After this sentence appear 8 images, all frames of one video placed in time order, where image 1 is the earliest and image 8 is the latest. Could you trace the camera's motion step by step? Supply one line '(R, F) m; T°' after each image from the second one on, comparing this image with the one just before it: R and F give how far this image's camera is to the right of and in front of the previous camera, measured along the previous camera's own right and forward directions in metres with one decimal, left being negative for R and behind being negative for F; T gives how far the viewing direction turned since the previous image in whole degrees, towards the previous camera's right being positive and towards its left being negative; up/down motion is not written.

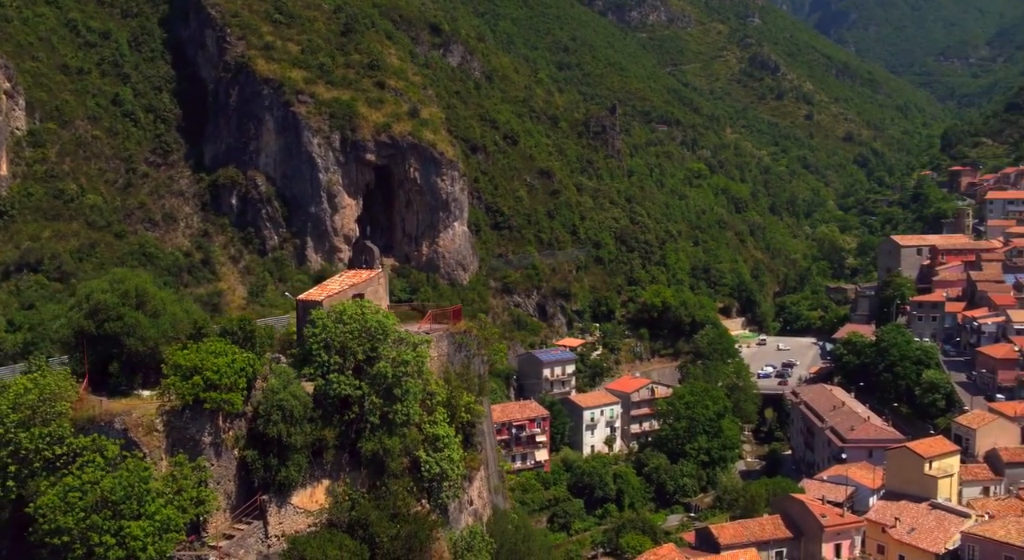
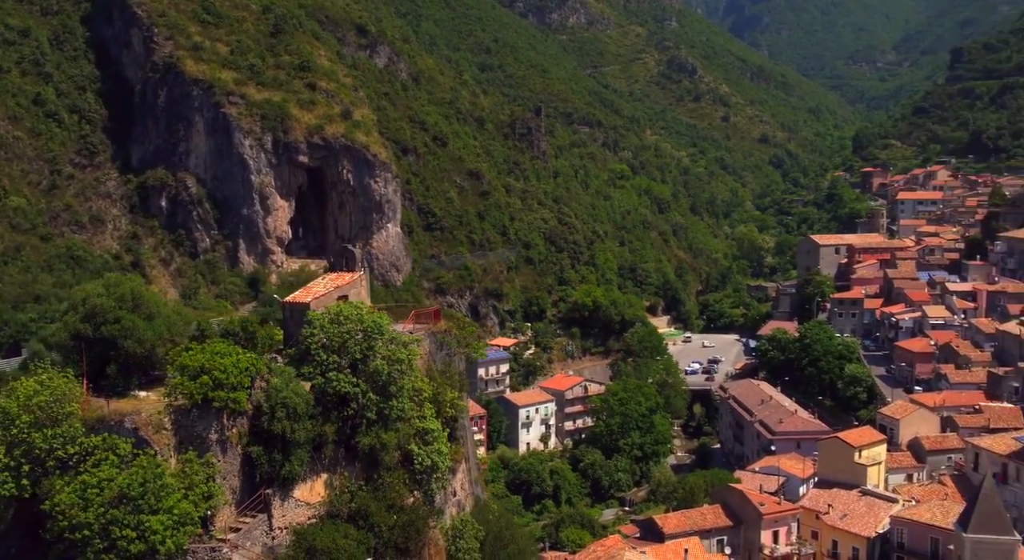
(-0.5, -0.4) m; +5°
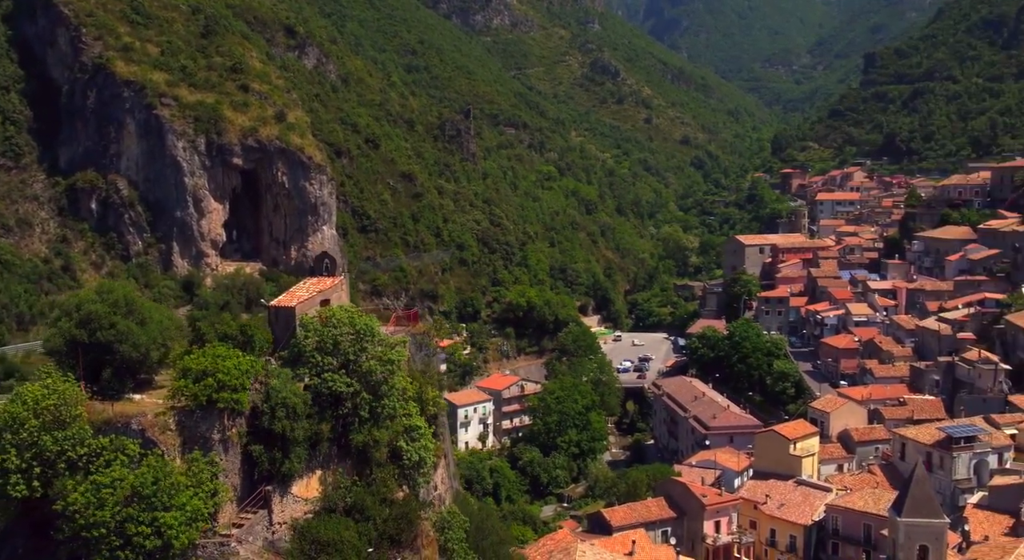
(-0.5, -0.4) m; +4°
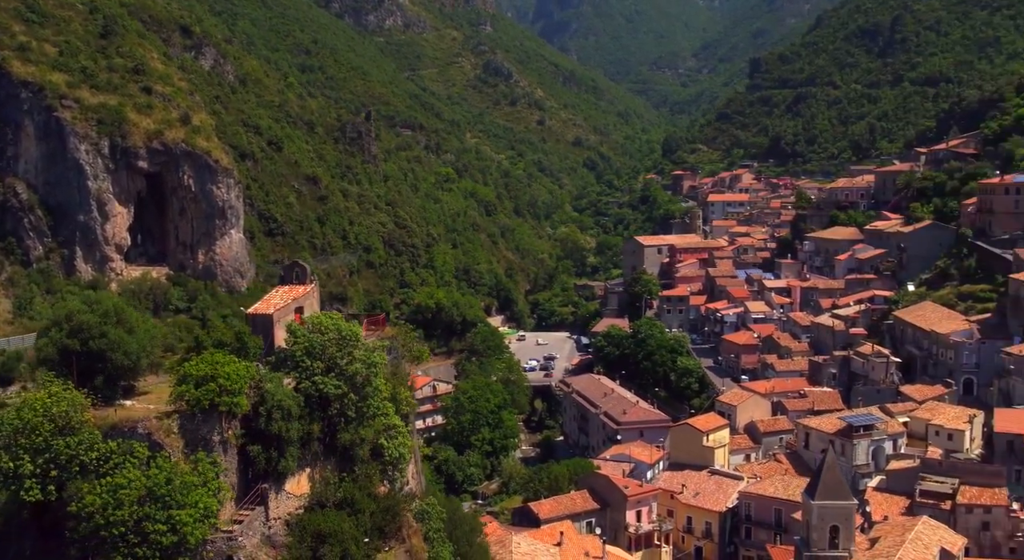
(-0.7, -0.6) m; +6°
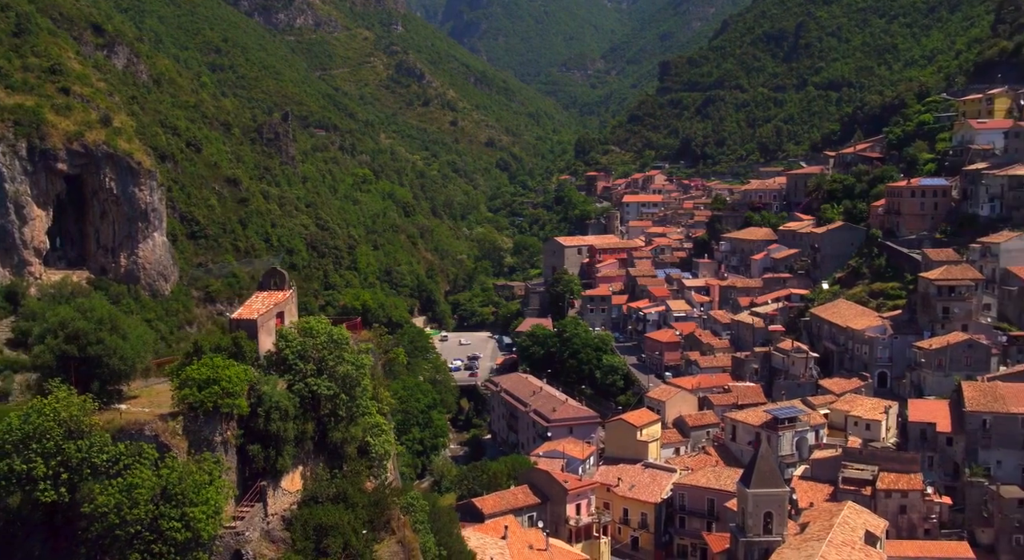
(-0.6, -0.5) m; +5°
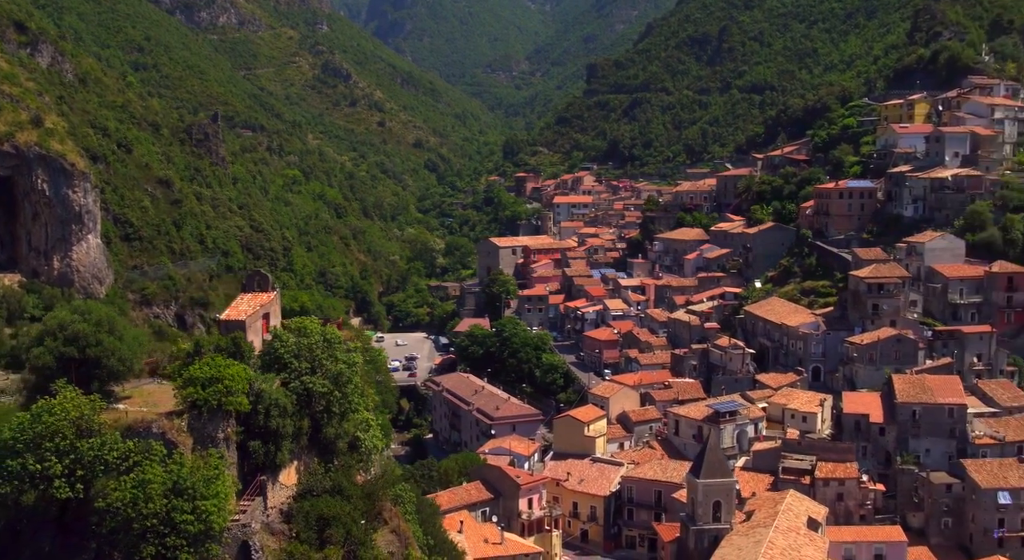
(-0.5, -0.4) m; +4°
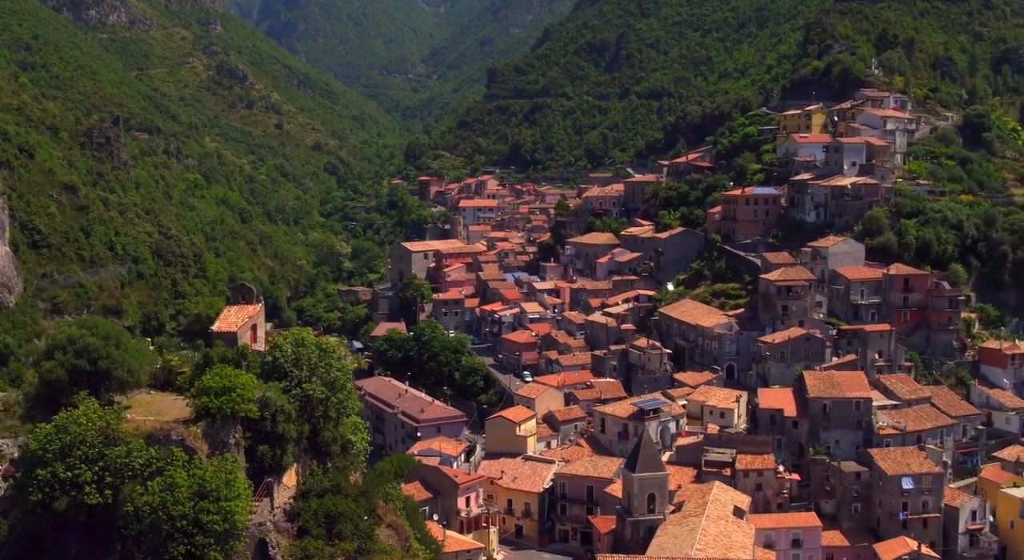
(-0.8, -0.7) m; +6°
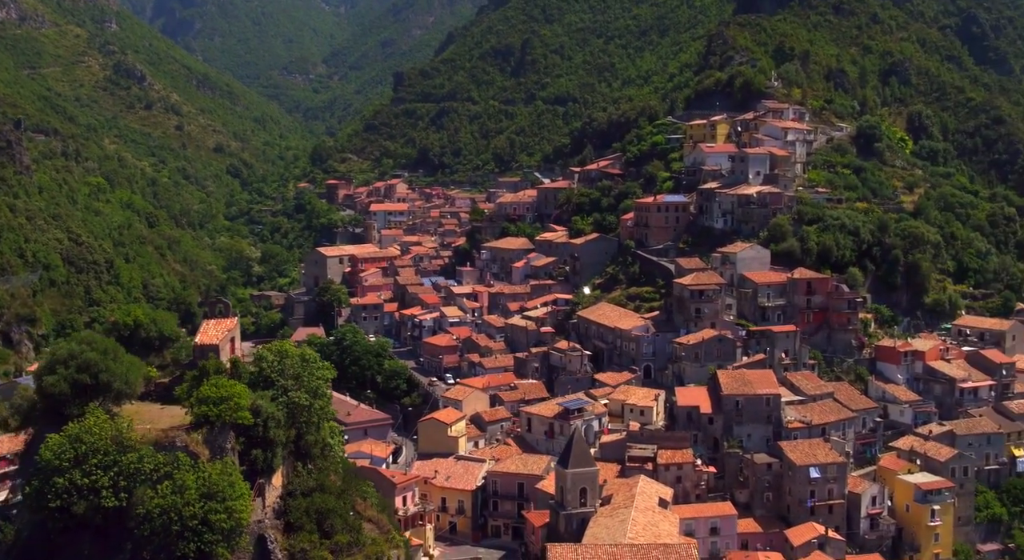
(-0.6, -0.9) m; +5°
